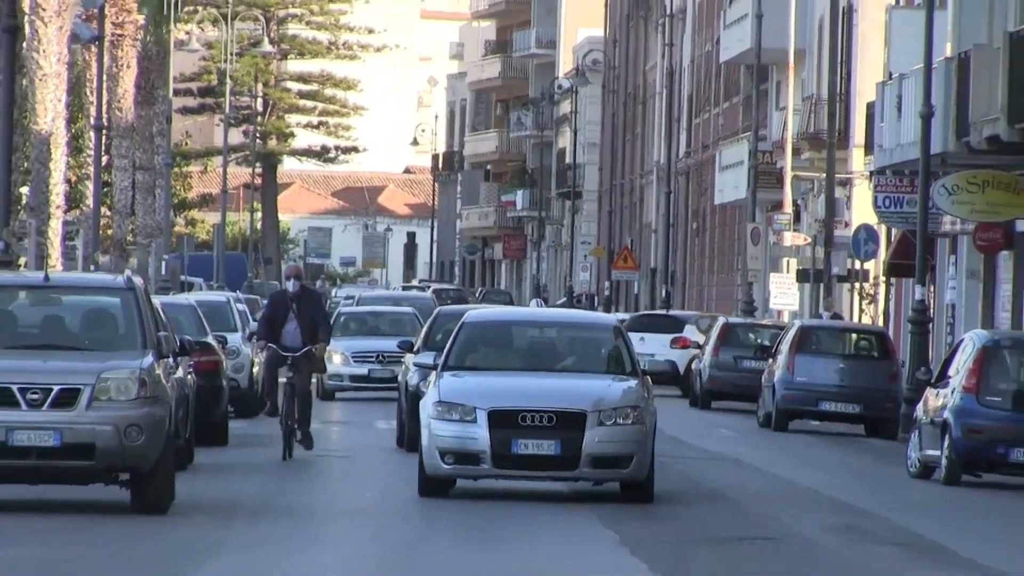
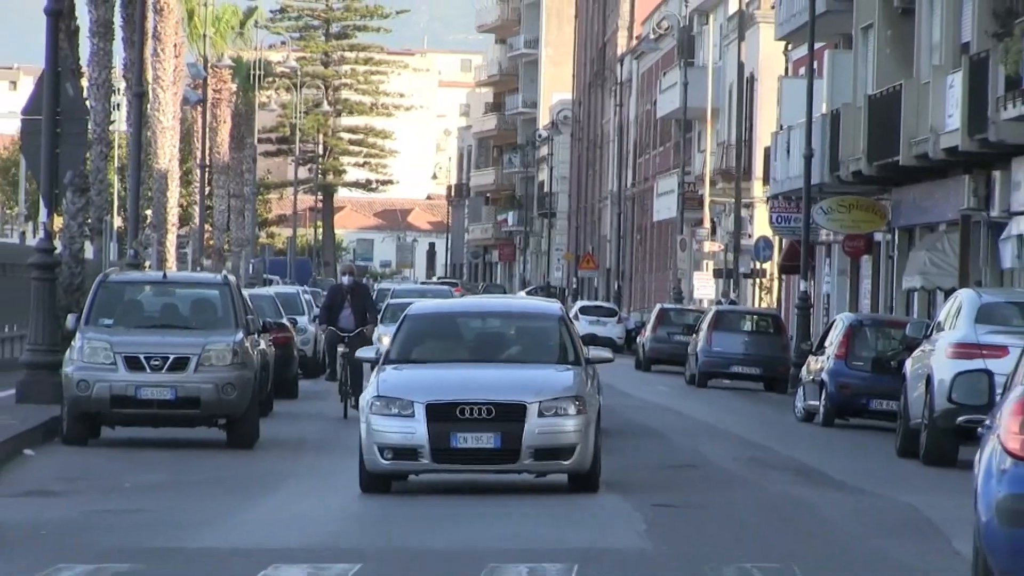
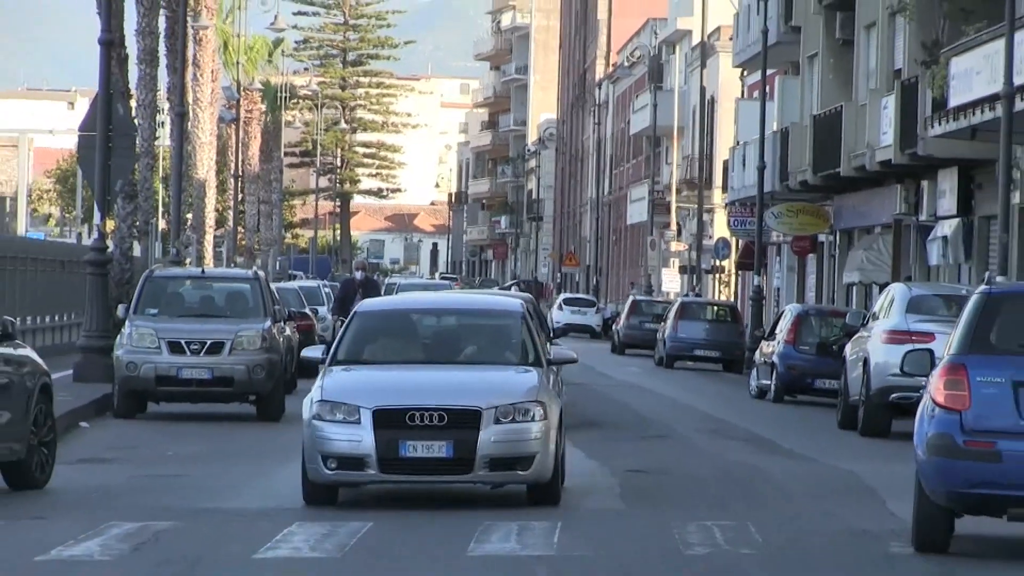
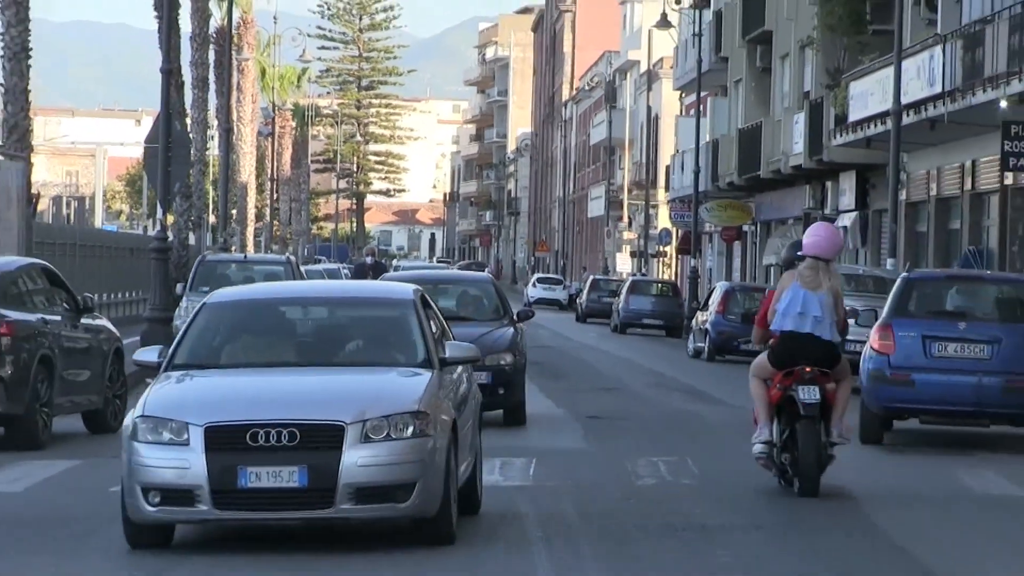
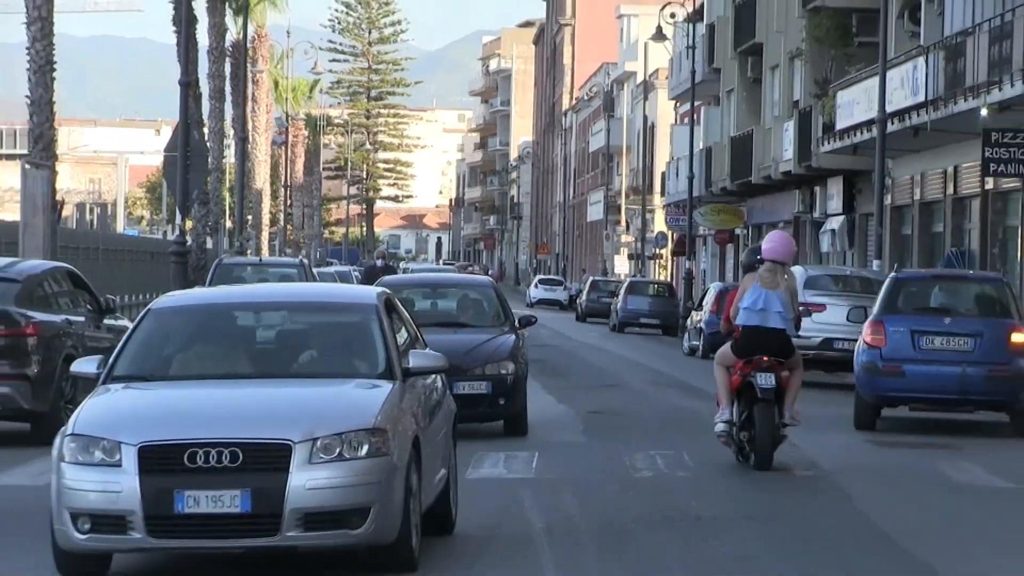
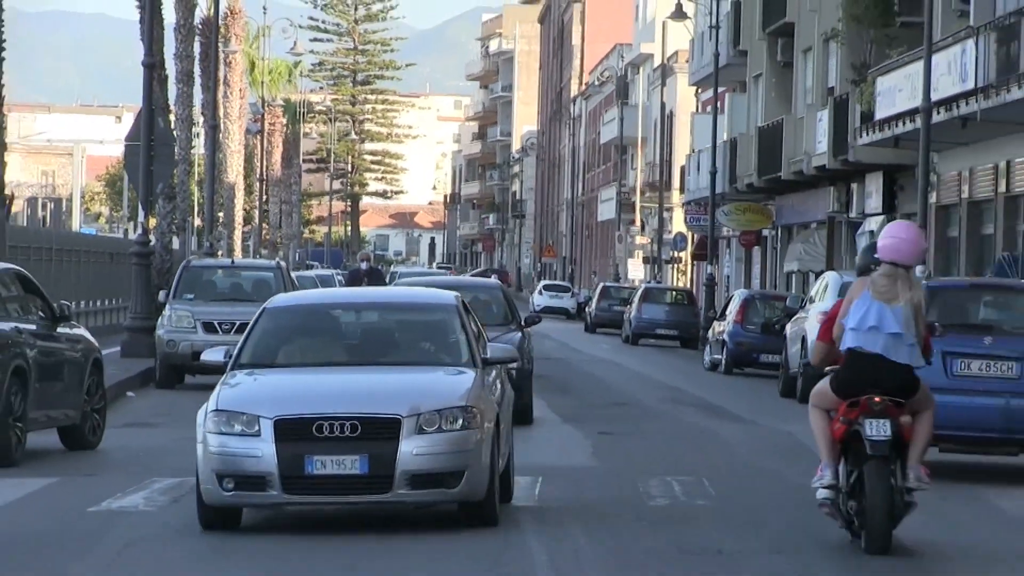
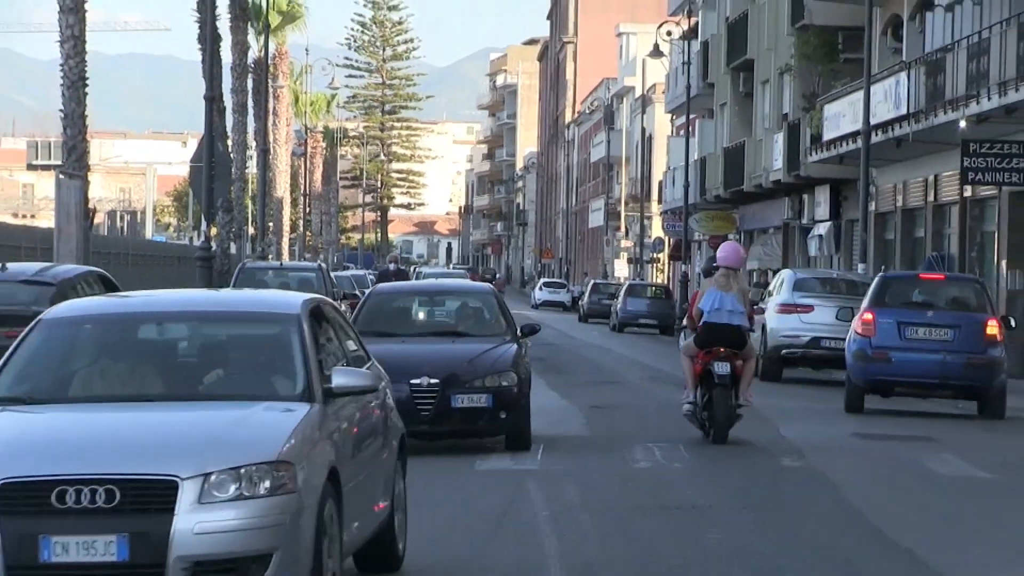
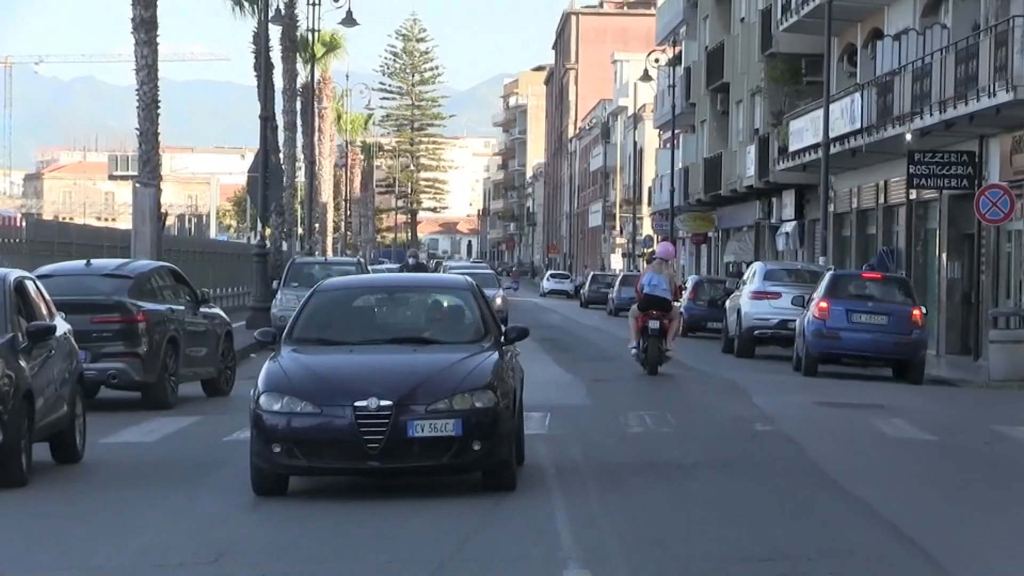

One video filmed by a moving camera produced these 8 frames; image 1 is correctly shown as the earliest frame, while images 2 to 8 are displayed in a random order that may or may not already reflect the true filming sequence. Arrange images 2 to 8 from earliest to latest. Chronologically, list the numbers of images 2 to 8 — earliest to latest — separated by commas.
2, 3, 6, 4, 5, 7, 8
